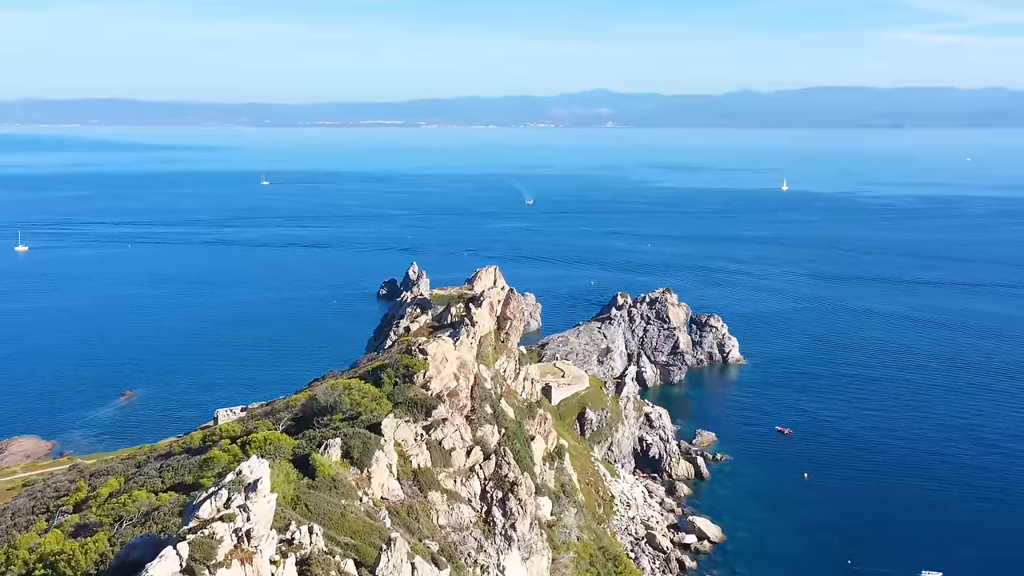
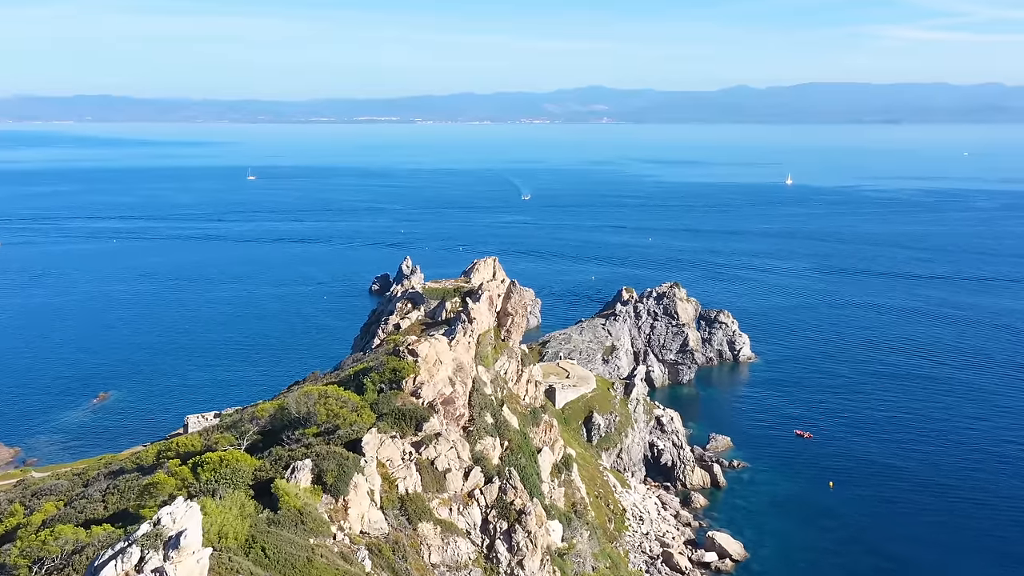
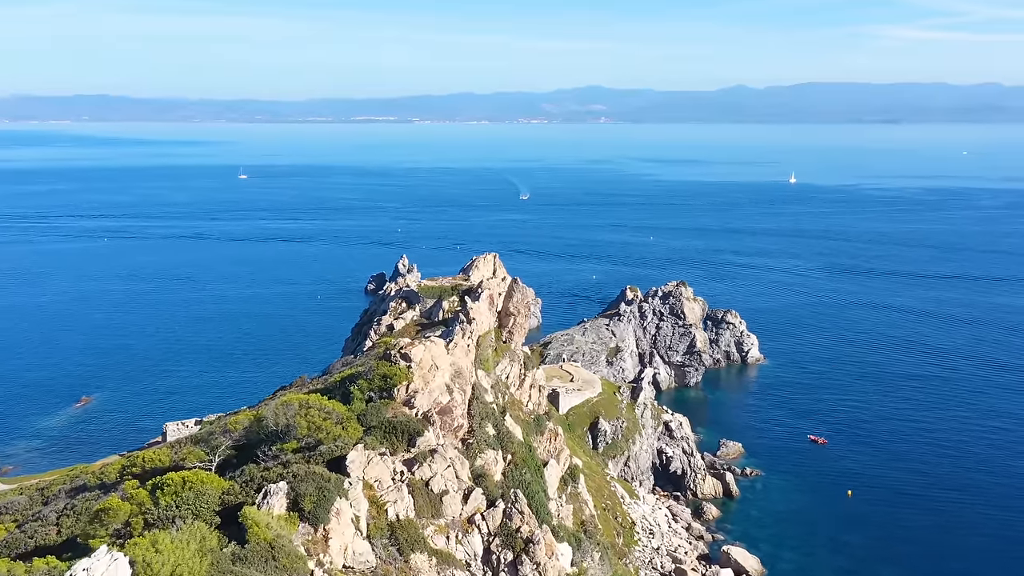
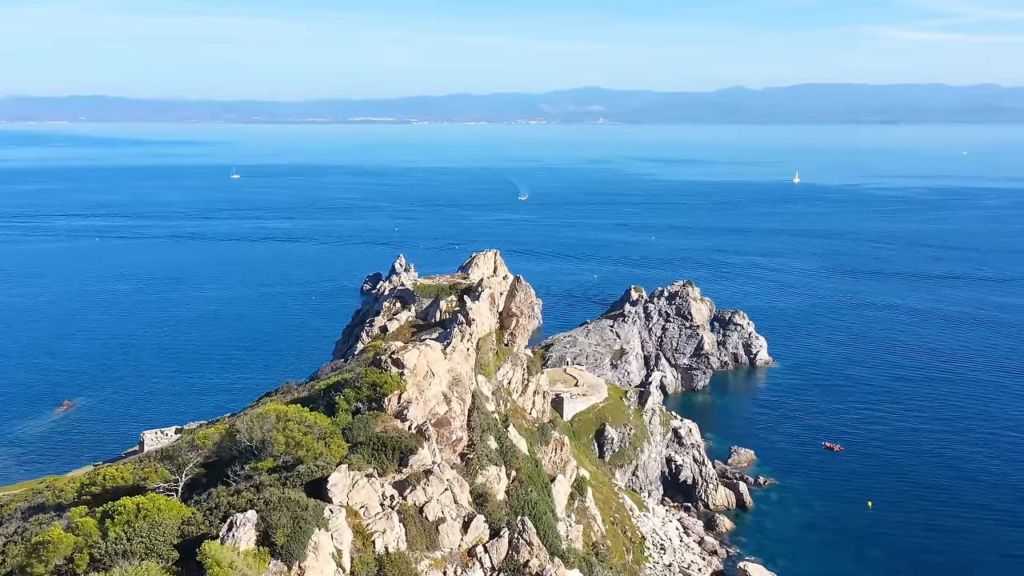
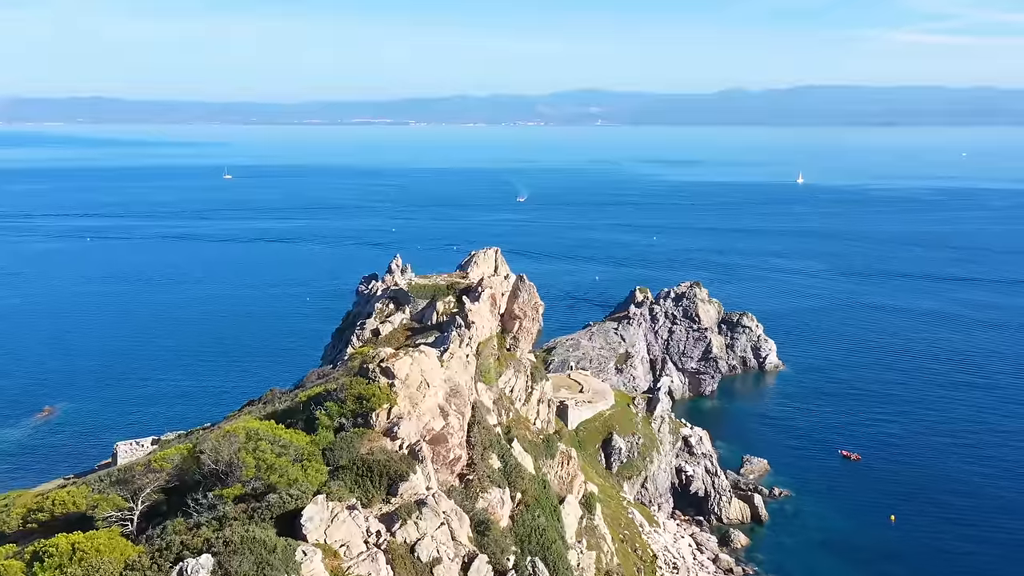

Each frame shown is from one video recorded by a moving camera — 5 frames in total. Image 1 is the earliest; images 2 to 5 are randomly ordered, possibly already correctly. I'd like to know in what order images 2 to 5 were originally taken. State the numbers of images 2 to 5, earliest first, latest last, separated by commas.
2, 3, 4, 5
